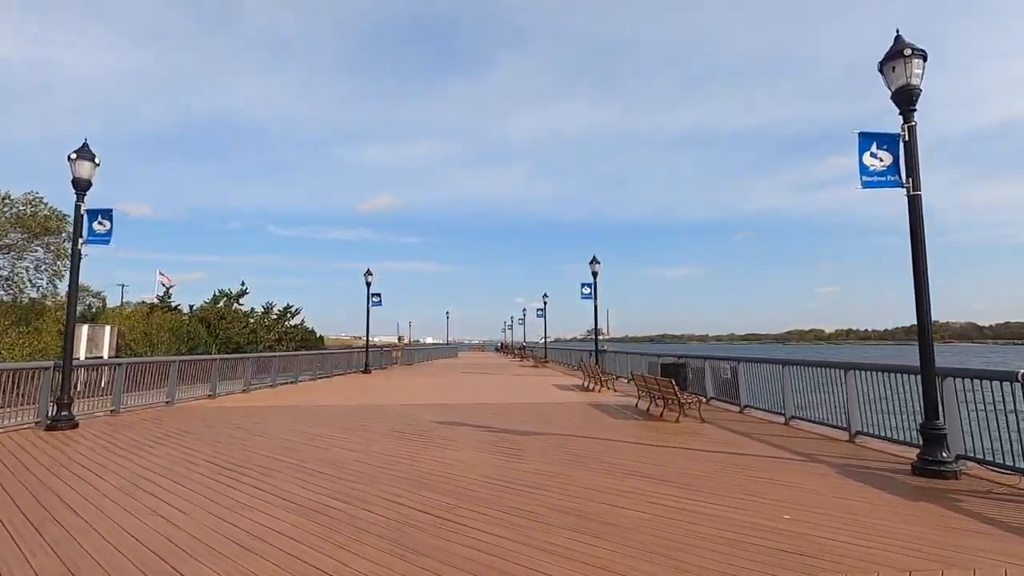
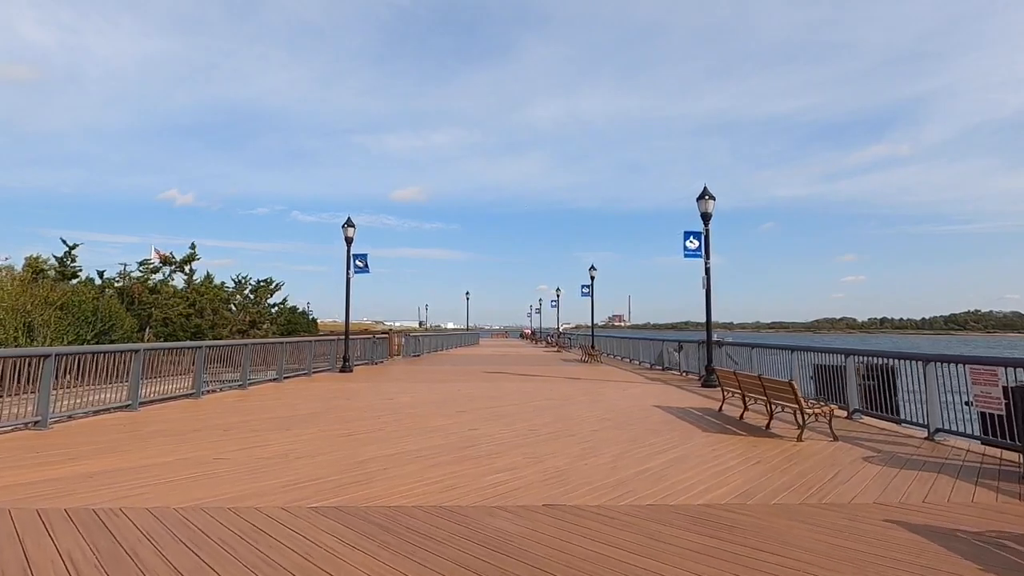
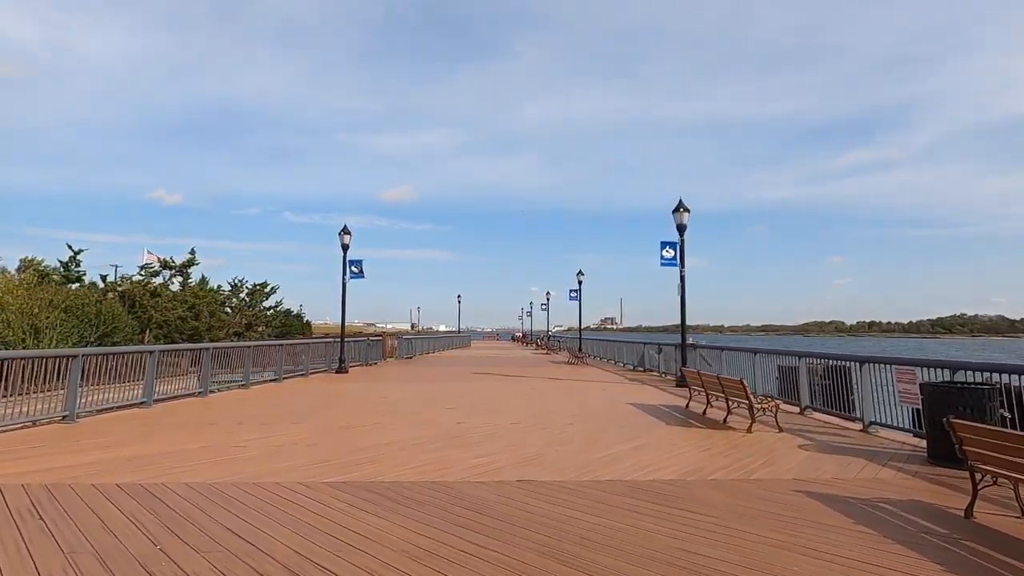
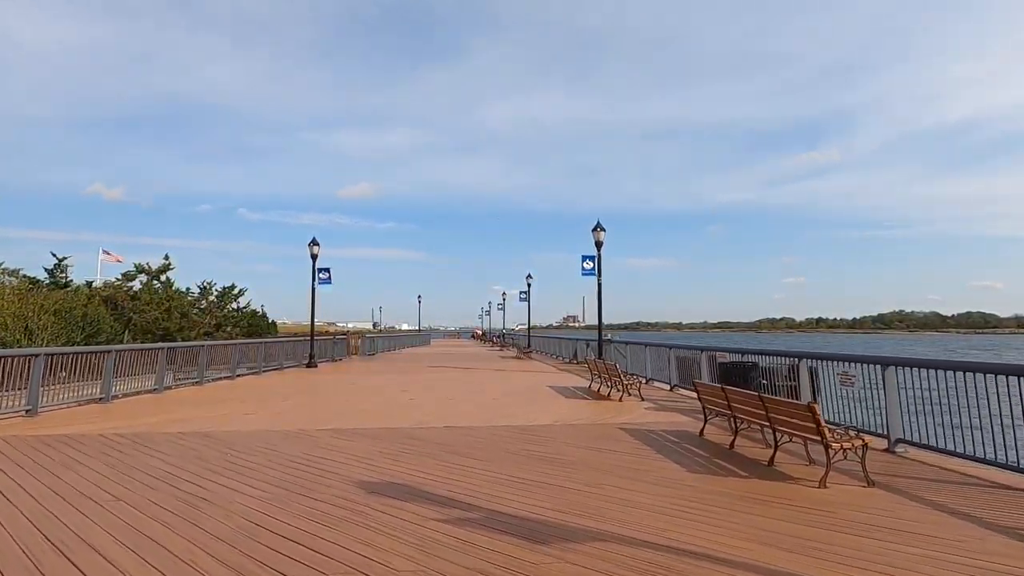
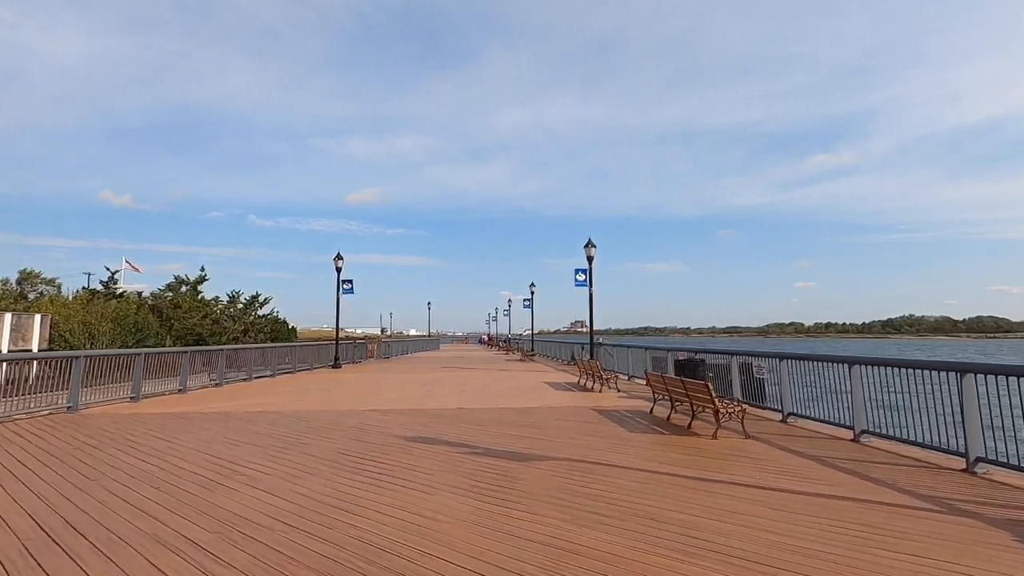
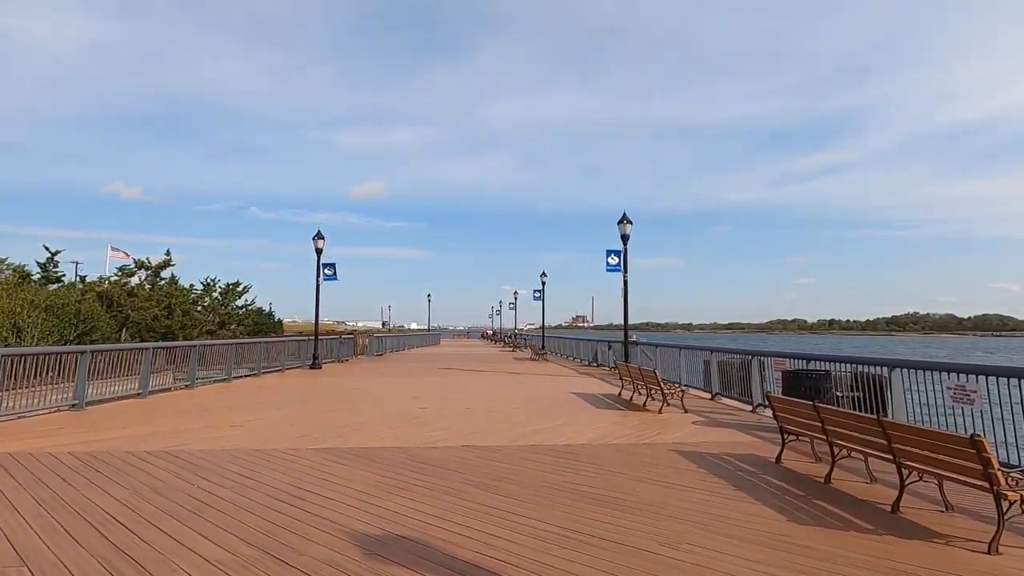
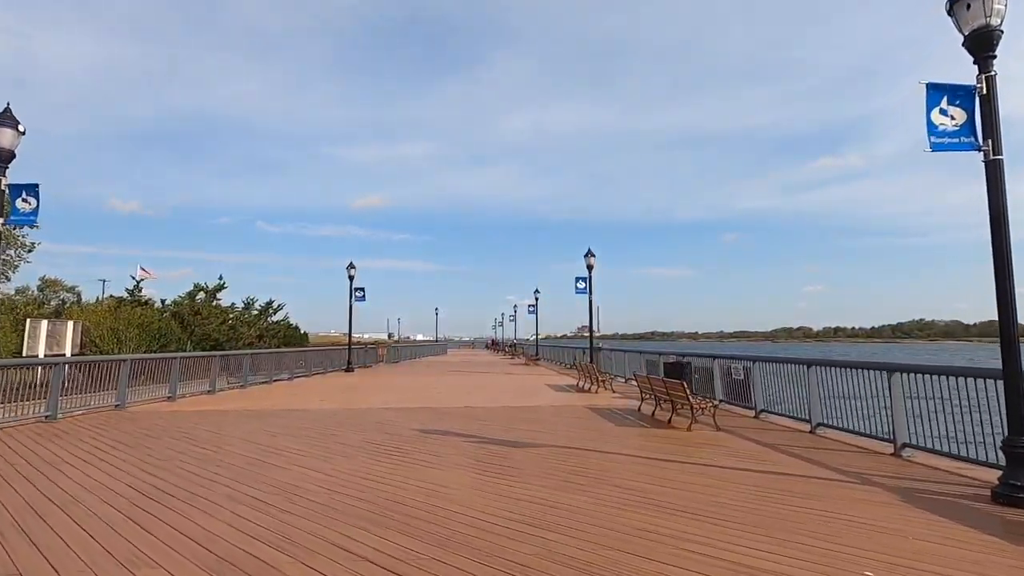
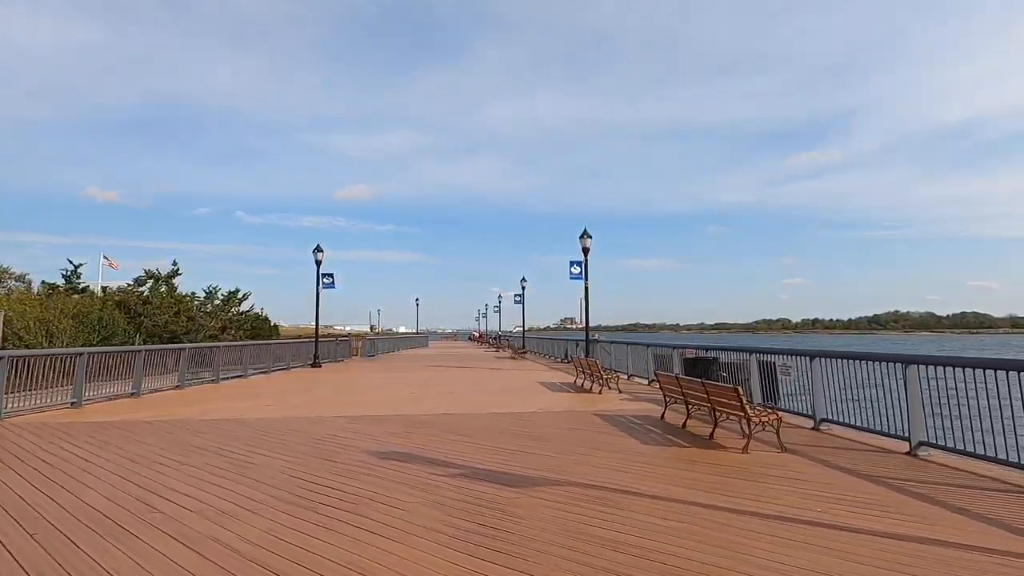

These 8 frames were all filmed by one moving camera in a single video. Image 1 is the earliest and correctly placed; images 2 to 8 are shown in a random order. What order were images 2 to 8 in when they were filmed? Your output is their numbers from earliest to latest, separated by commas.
7, 5, 8, 4, 6, 3, 2
